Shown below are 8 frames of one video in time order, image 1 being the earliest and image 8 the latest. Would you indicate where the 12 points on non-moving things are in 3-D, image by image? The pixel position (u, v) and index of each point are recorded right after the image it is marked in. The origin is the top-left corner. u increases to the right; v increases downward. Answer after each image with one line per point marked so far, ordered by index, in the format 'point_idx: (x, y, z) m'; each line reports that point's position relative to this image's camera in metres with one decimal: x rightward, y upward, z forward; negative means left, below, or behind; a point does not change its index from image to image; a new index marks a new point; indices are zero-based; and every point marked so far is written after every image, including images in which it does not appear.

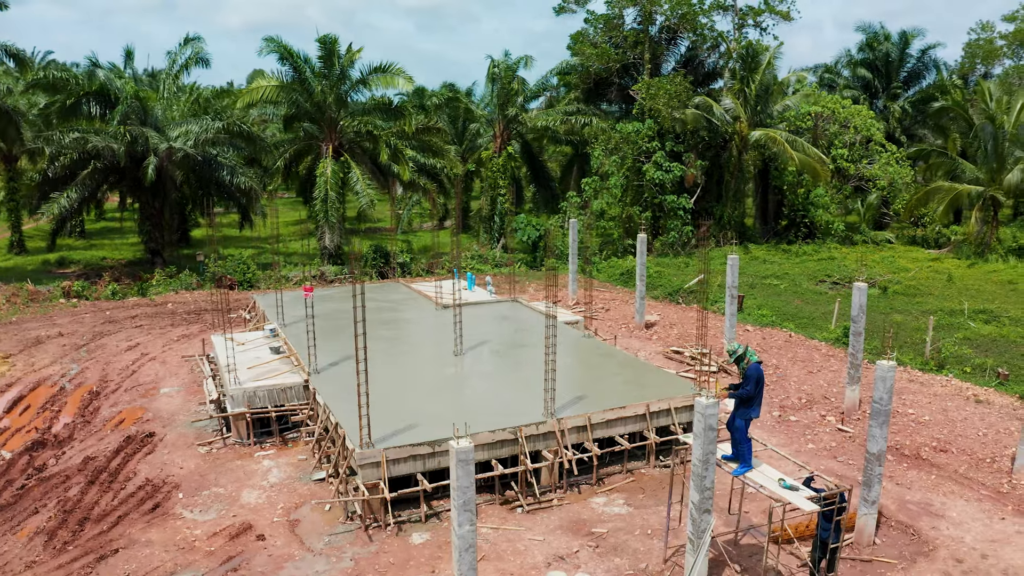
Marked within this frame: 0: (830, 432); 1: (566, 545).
0: (+4.6, -1.9, +10.0) m
1: (+0.6, -2.3, +6.4) m
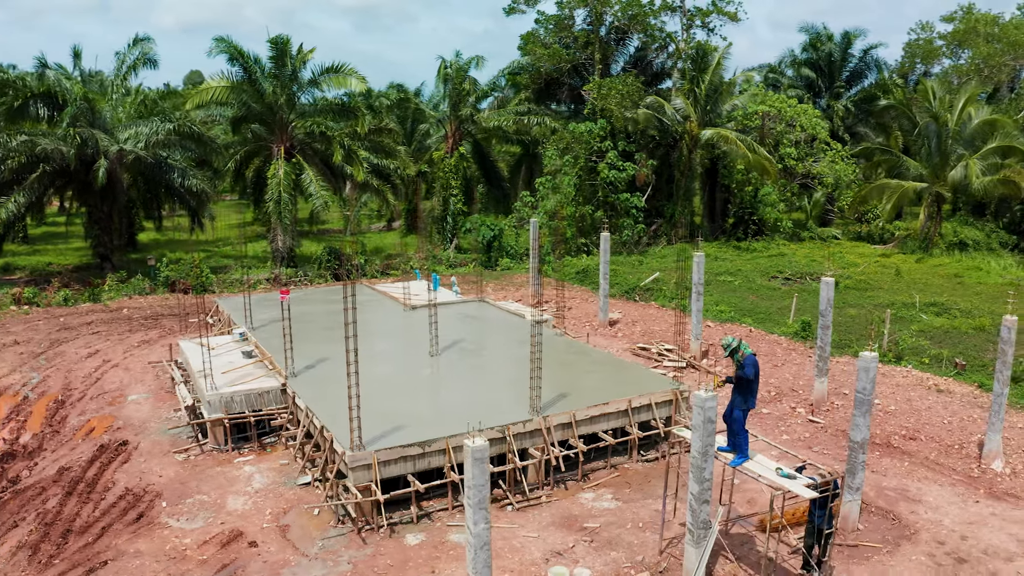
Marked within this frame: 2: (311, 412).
0: (+4.3, -1.9, +10.3) m
1: (+0.5, -2.3, +6.5) m
2: (-2.1, -1.3, +7.7) m
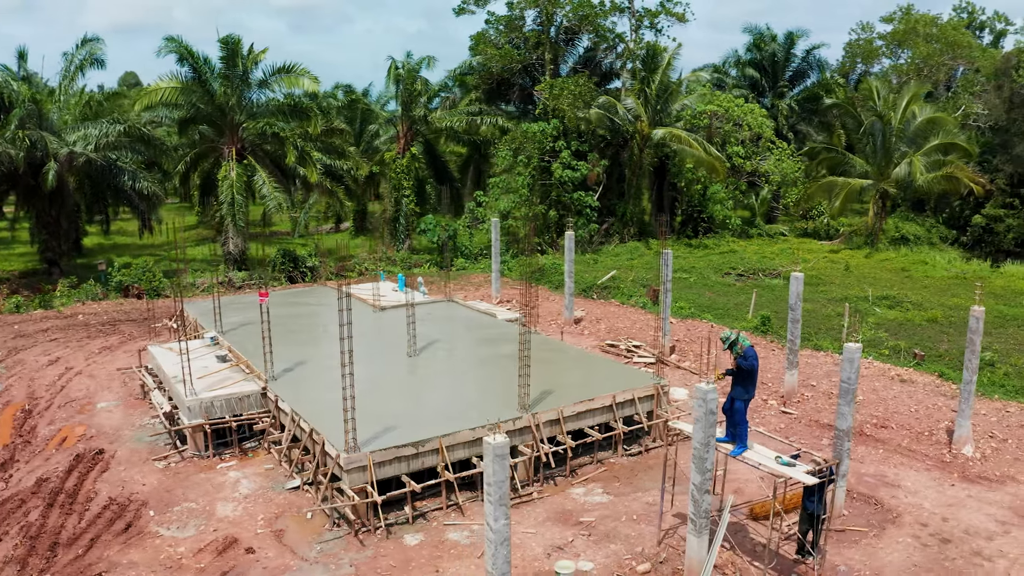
0: (+4.0, -1.8, +10.7) m
1: (+0.5, -2.3, +6.5) m
2: (-2.3, -1.3, +7.6) m
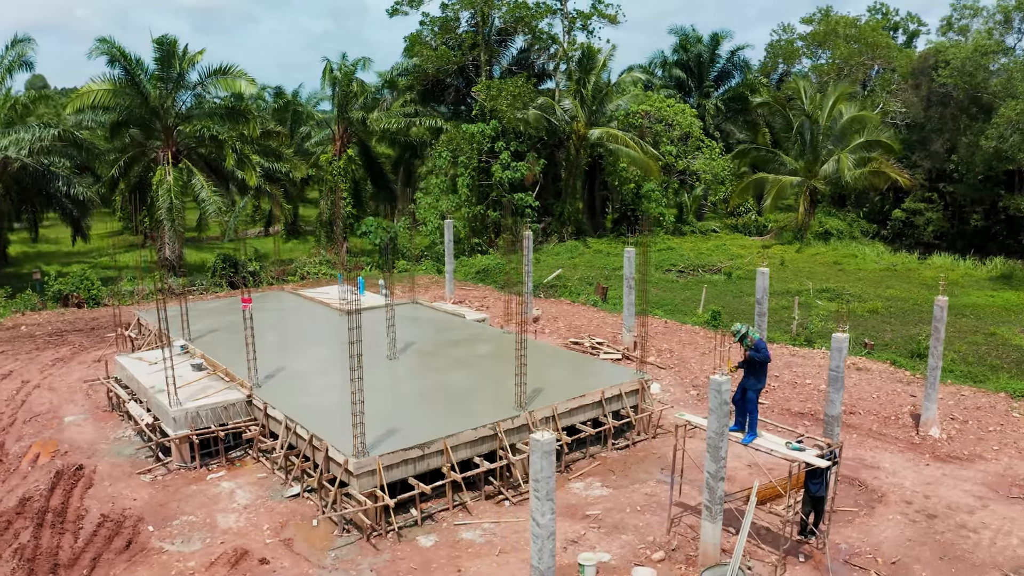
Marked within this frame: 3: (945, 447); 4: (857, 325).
0: (+3.7, -1.7, +11.1) m
1: (+0.6, -2.2, +6.7) m
2: (-2.3, -1.4, +7.4) m
3: (+5.6, -2.0, +9.2) m
4: (+8.1, -0.9, +17.5) m
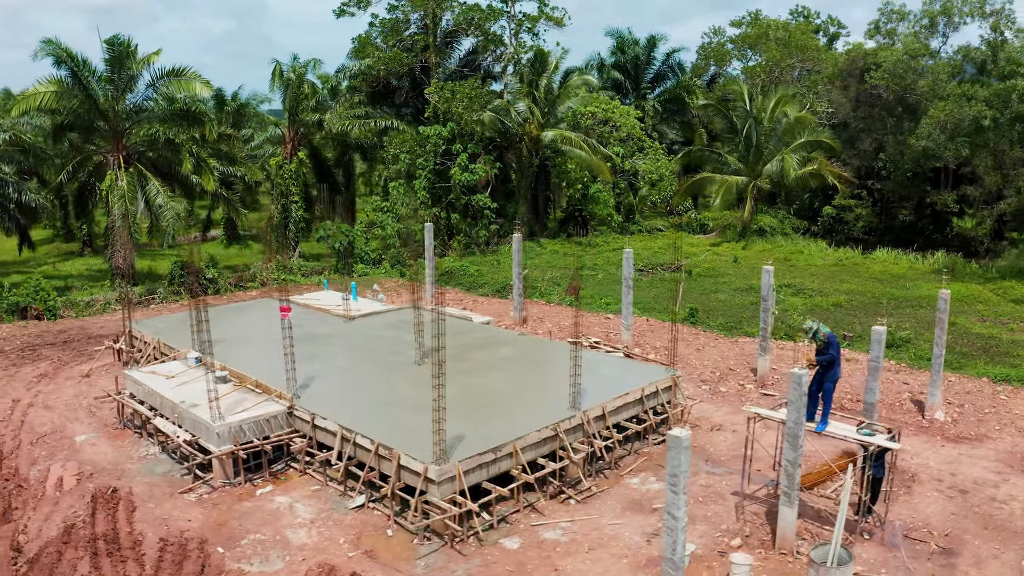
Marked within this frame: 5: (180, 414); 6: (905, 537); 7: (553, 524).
0: (+3.9, -1.7, +11.5) m
1: (+1.3, -2.2, +6.8) m
2: (-1.7, -1.5, +7.3) m
3: (+6.0, -1.9, +9.8) m
4: (+7.8, -0.8, +18.3) m
5: (-3.8, -1.5, +8.1) m
6: (+3.8, -2.4, +7.0) m
7: (+0.4, -2.3, +6.9) m
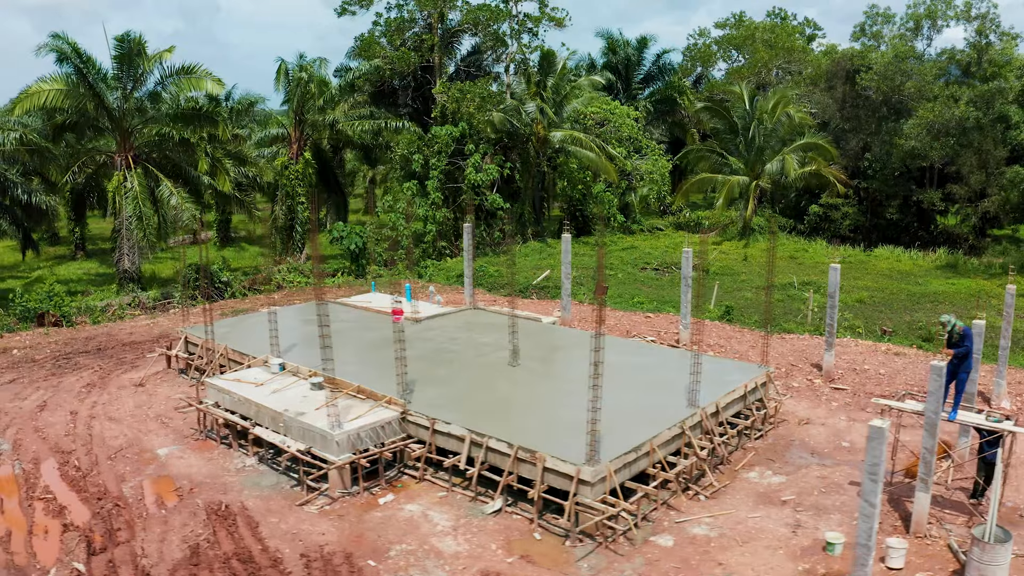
0: (+5.1, -1.6, +11.6) m
1: (+2.6, -2.2, +6.8) m
2: (-0.3, -1.5, +7.3) m
3: (+7.3, -1.9, +10.0) m
4: (+8.8, -0.7, +18.5) m
5: (-2.5, -1.5, +8.0) m
6: (+5.1, -2.4, +7.1) m
7: (+1.8, -2.3, +6.9) m
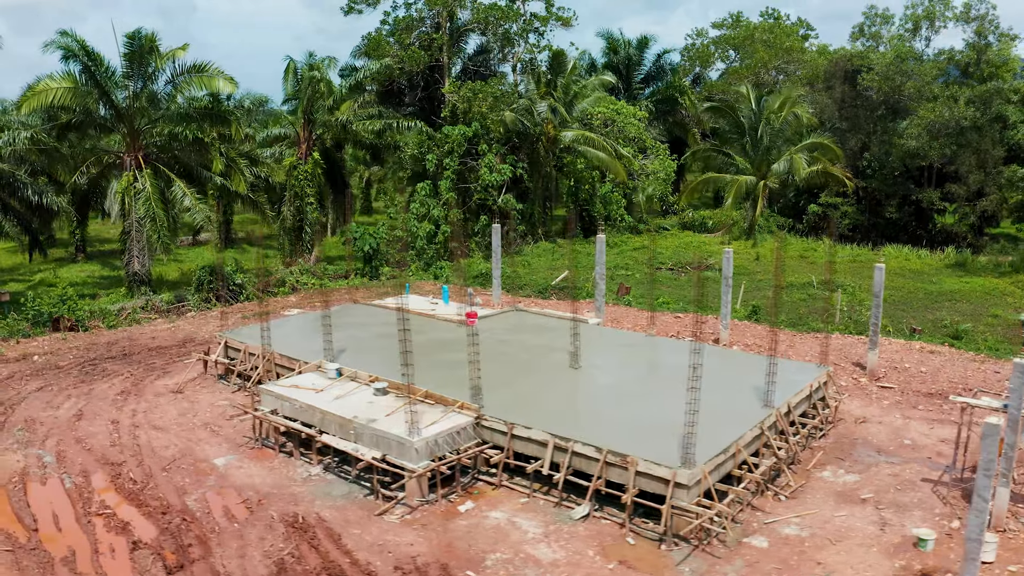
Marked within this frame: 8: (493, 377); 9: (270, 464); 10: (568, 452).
0: (+5.9, -1.6, +11.6) m
1: (+3.4, -2.2, +6.8) m
2: (+0.5, -1.5, +7.2) m
3: (+8.0, -1.9, +10.0) m
4: (+9.5, -0.7, +18.5) m
5: (-1.7, -1.5, +7.9) m
6: (+6.0, -2.4, +7.1) m
7: (+2.6, -2.3, +6.9) m
8: (-0.3, -1.1, +9.6) m
9: (-3.0, -2.1, +8.9) m
10: (+0.5, -1.6, +7.1) m
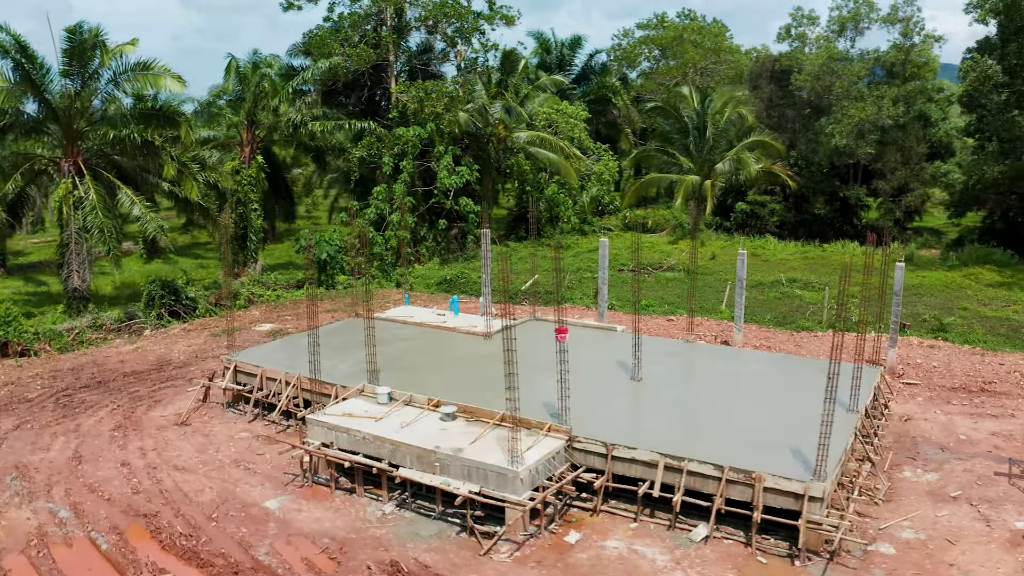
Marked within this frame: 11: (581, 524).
0: (+6.4, -1.6, +11.7) m
1: (+4.5, -2.3, +6.7) m
2: (+1.5, -1.6, +6.8) m
3: (+8.7, -1.8, +10.3) m
4: (+9.2, -0.6, +19.0) m
5: (-0.7, -1.7, +7.2) m
6: (+7.0, -2.4, +7.2) m
7: (+3.7, -2.3, +6.7) m
8: (+0.4, -1.3, +9.1) m
9: (-2.1, -2.3, +8.1) m
10: (+1.5, -1.7, +6.7) m
11: (+0.7, -2.3, +7.0) m
